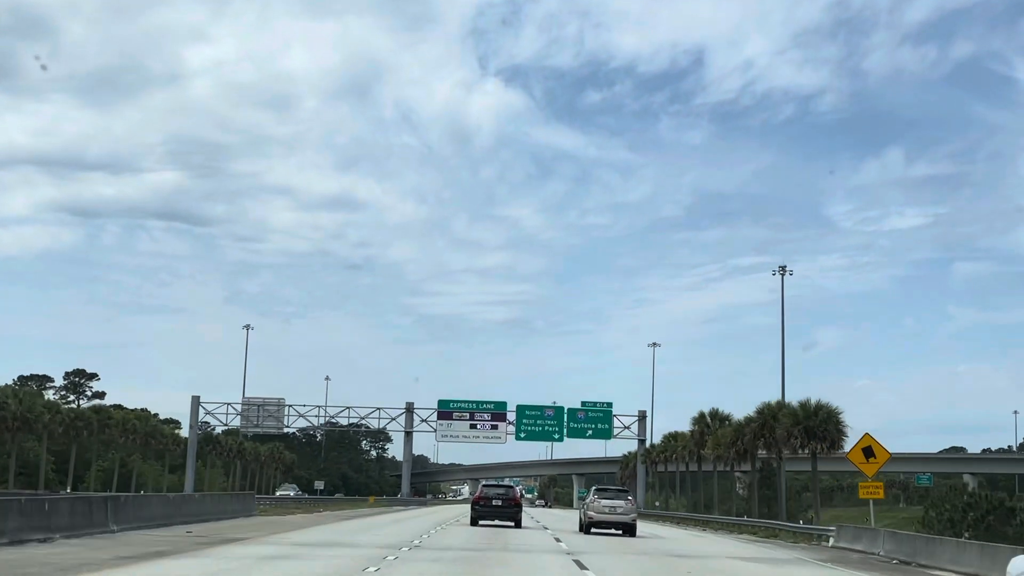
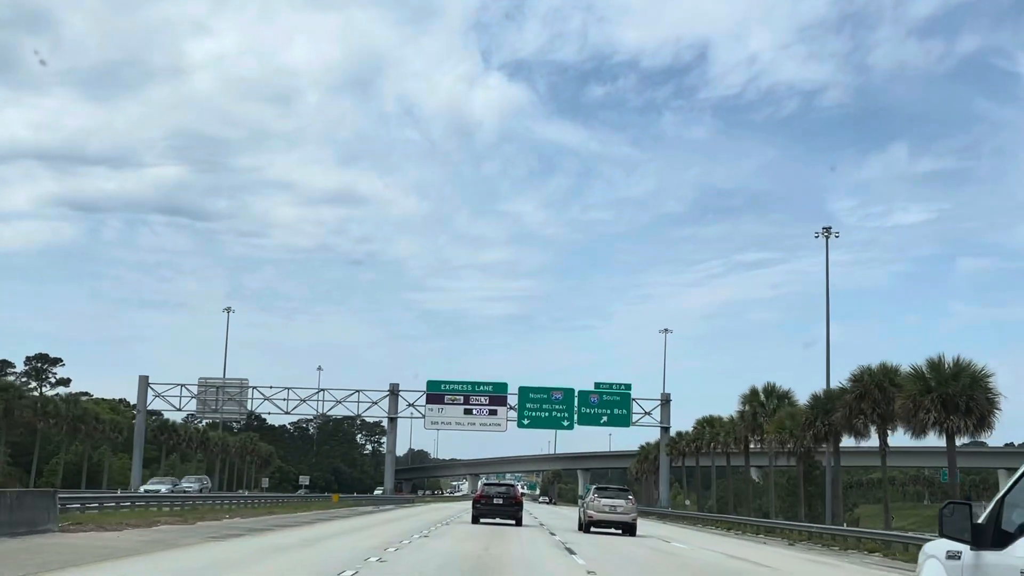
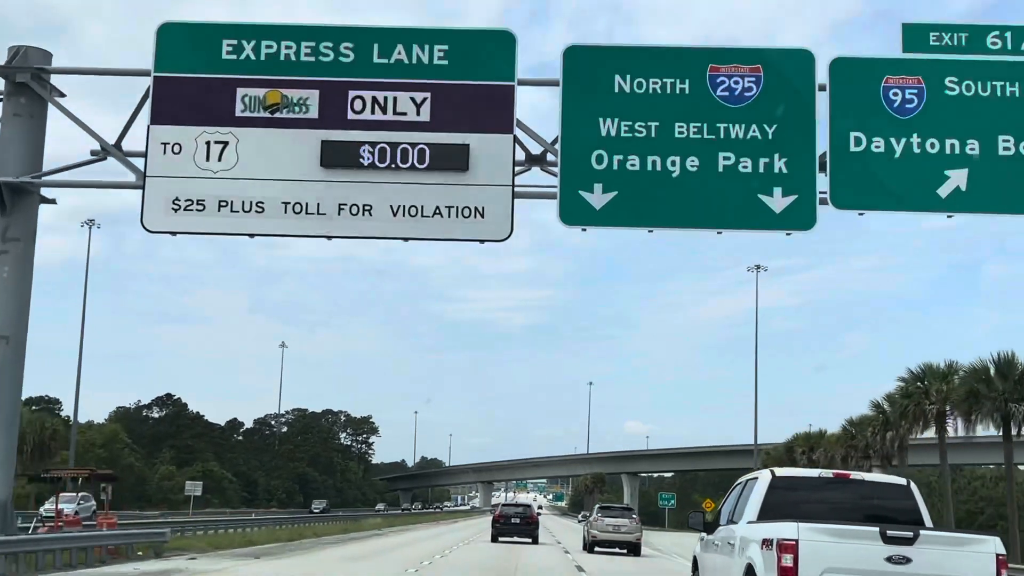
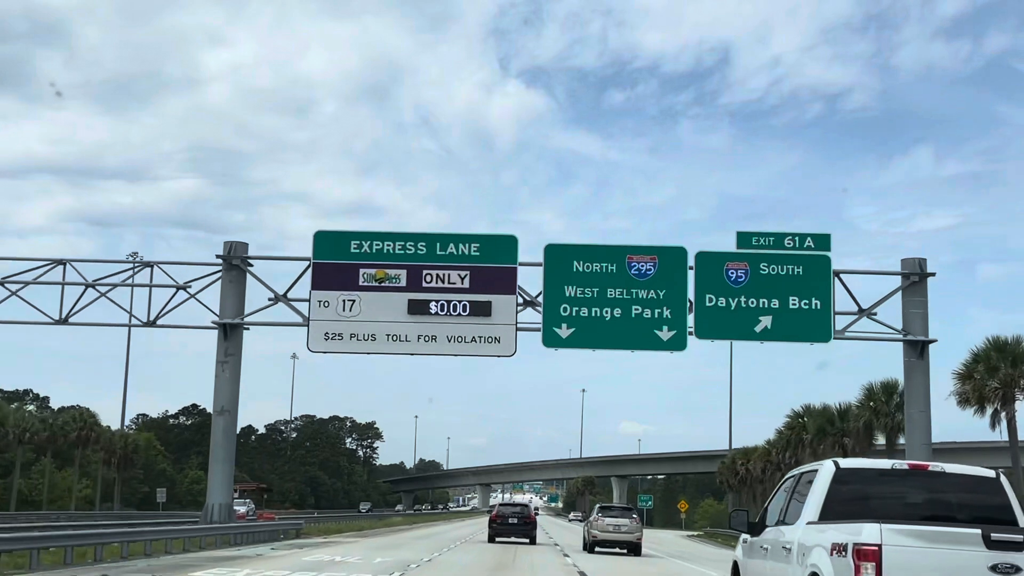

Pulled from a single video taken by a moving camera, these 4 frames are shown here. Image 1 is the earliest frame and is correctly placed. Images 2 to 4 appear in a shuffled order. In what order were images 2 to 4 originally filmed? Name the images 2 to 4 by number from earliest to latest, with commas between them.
2, 4, 3
